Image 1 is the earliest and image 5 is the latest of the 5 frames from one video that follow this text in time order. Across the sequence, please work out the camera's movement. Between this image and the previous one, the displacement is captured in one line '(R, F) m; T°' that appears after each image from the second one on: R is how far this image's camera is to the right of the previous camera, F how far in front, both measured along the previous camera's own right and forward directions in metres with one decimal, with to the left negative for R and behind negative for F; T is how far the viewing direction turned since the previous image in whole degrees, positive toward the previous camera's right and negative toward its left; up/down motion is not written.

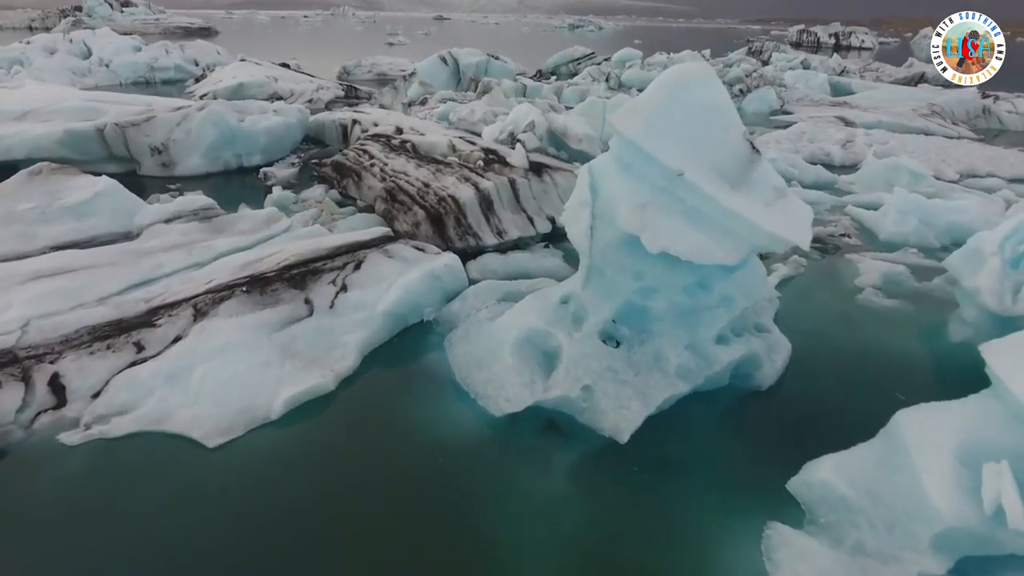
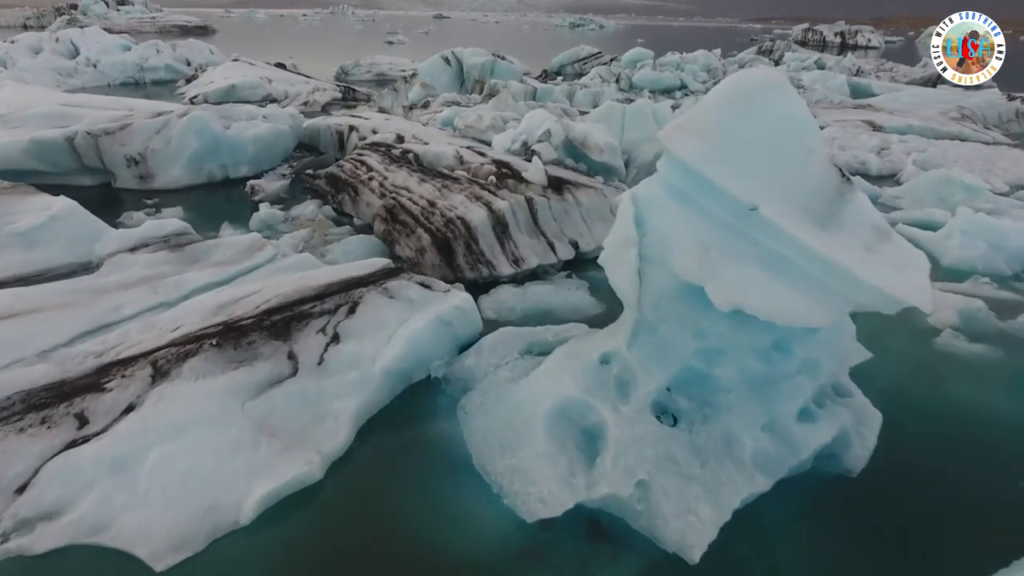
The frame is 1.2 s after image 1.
(-0.1, +0.7) m; 0°
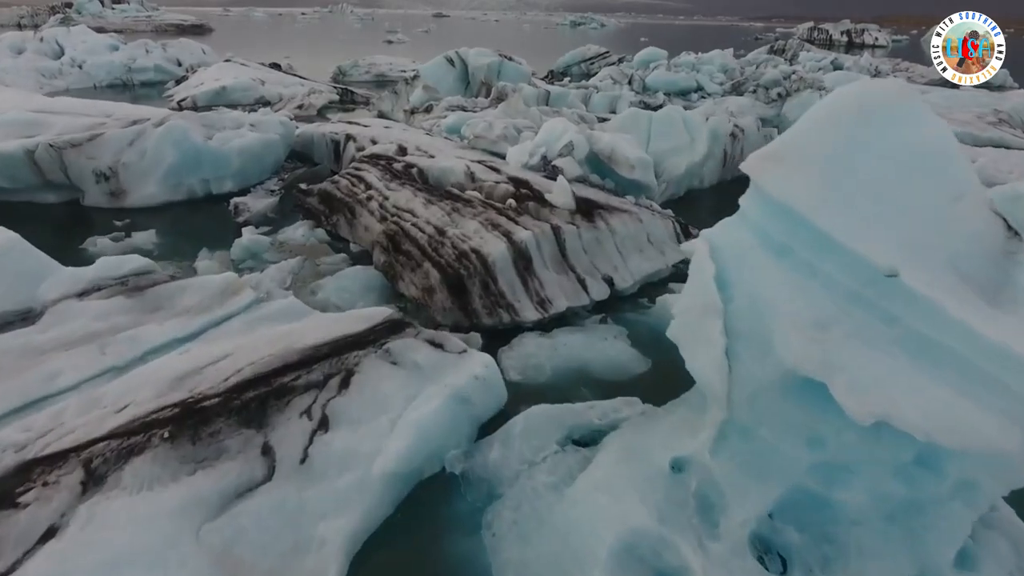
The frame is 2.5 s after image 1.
(-0.2, +0.7) m; 0°
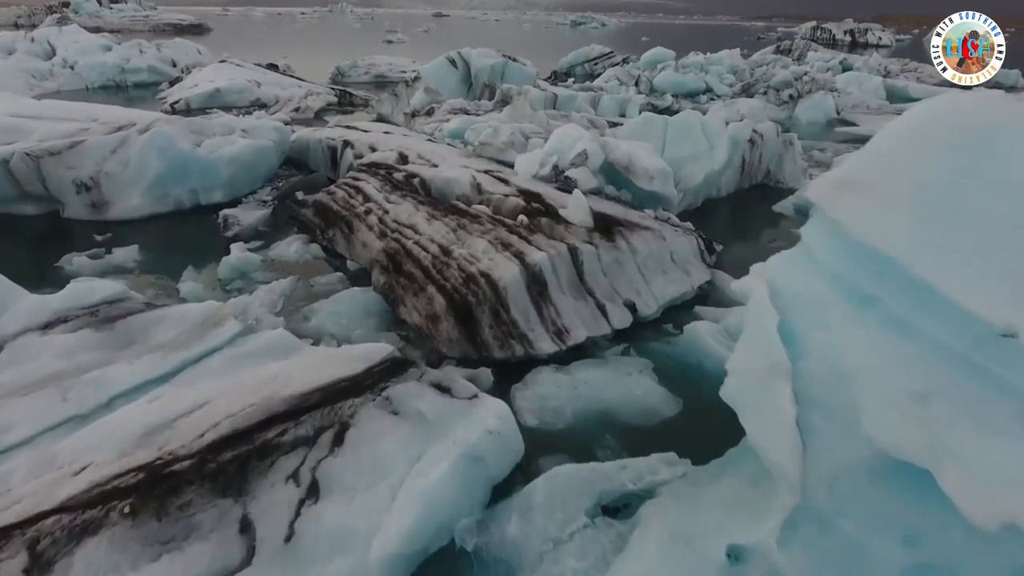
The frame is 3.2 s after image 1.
(-0.1, +0.4) m; 0°
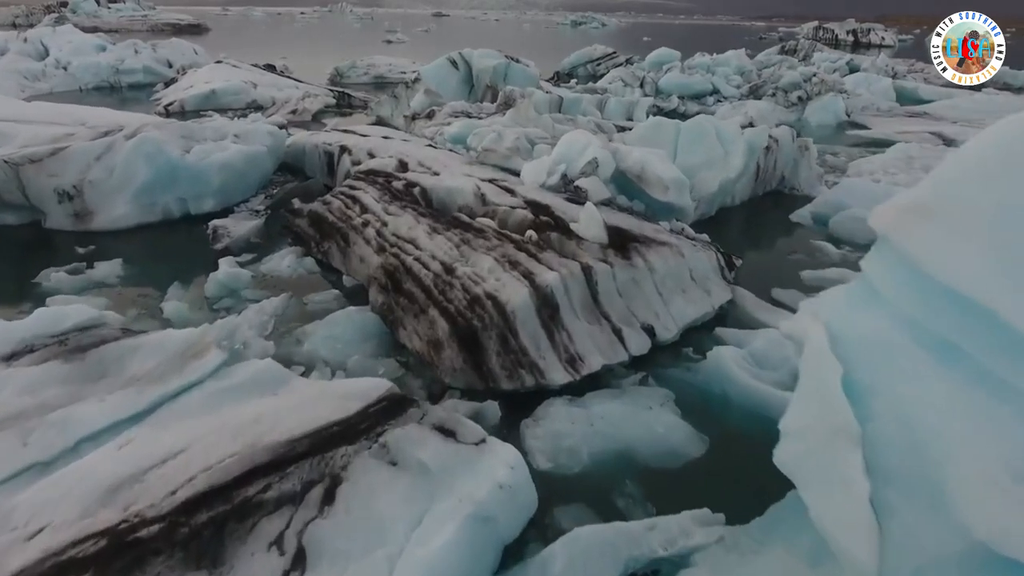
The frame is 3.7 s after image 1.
(0.0, +0.3) m; 0°
